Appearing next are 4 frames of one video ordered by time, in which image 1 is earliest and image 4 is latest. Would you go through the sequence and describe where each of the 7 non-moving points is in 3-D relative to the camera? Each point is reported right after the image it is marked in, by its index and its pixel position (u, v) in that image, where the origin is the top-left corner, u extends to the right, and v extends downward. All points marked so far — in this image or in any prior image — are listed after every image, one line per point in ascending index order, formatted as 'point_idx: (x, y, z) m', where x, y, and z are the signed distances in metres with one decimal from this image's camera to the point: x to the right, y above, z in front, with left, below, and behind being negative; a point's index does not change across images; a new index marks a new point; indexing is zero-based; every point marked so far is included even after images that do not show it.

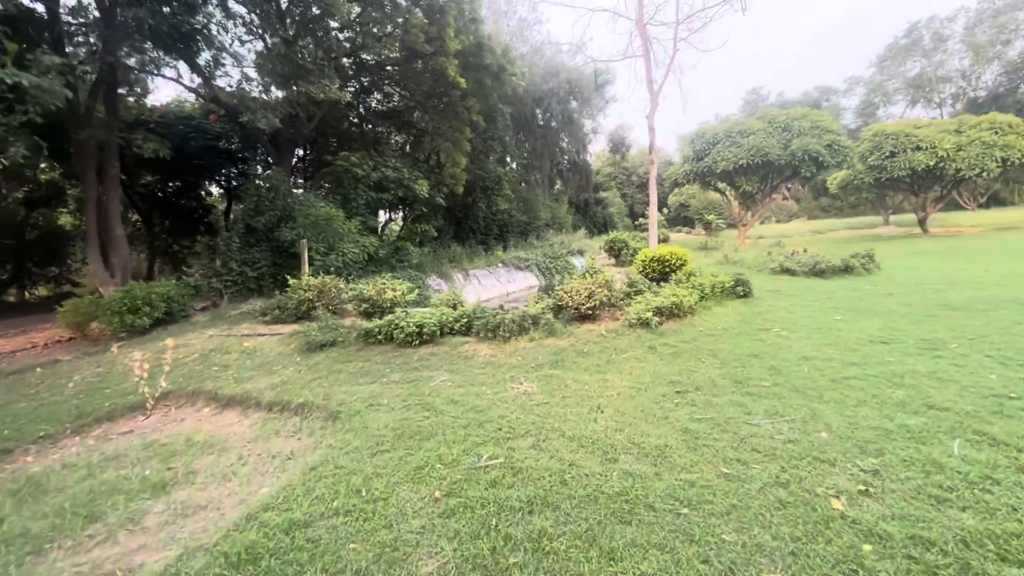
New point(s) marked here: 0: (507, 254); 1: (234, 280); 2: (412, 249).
0: (-0.2, +1.0, +15.5) m
1: (-5.4, +0.1, +9.3) m
2: (-2.6, +1.0, +12.3) m
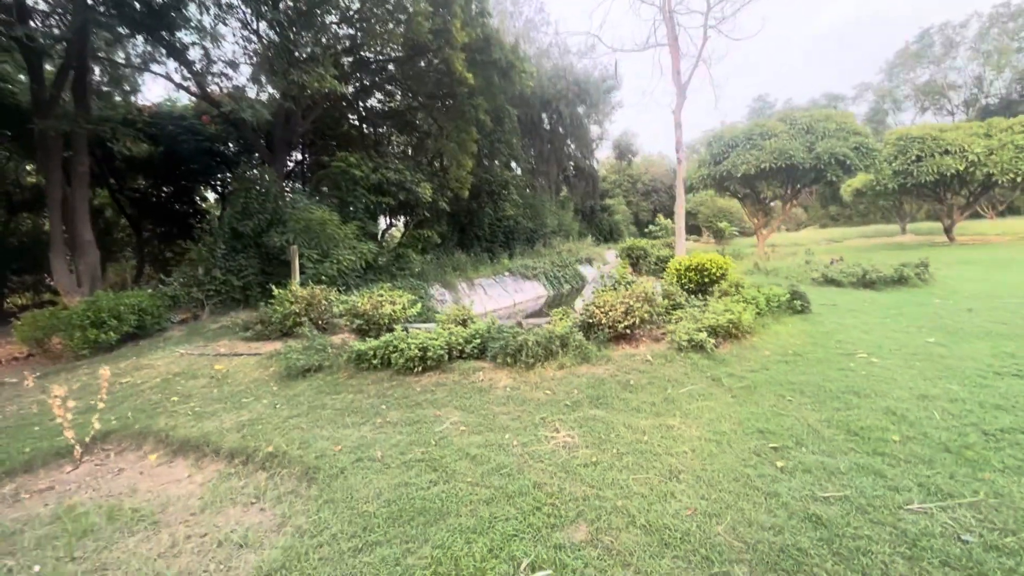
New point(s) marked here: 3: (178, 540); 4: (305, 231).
0: (+0.1, +0.7, +14.6) m
1: (-5.2, 0.0, +8.5) m
2: (-2.3, +0.8, +11.4) m
3: (-1.6, -1.2, +2.3) m
4: (-3.7, +1.0, +8.7) m
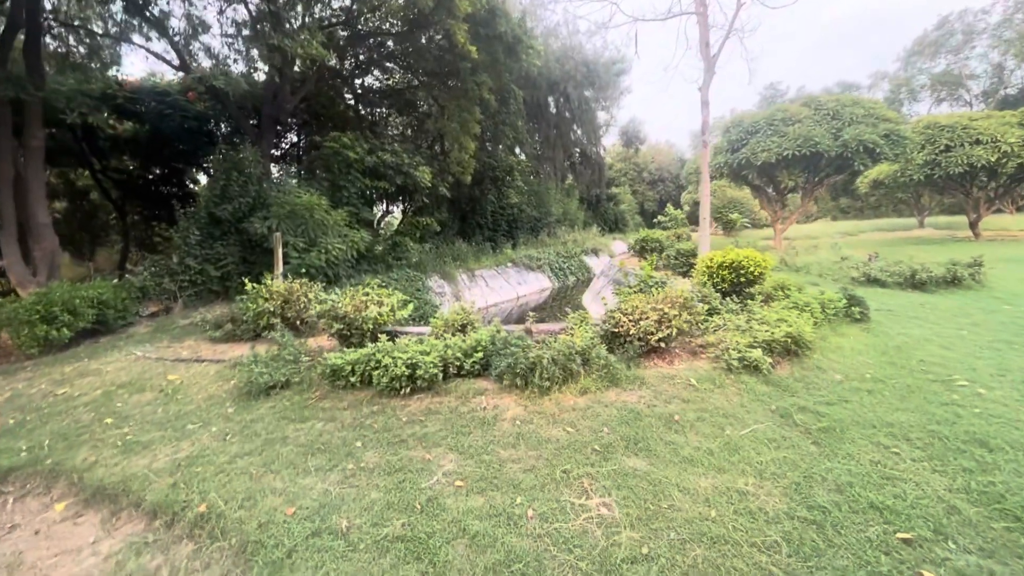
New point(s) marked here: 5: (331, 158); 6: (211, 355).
0: (+0.2, +1.0, +13.8) m
1: (-5.1, +0.1, +7.7) m
2: (-2.2, +0.9, +10.6) m
3: (-1.5, -1.2, +1.5) m
4: (-3.6, +1.2, +7.9) m
5: (-3.8, +2.7, +9.9) m
6: (-3.0, -0.7, +4.8) m
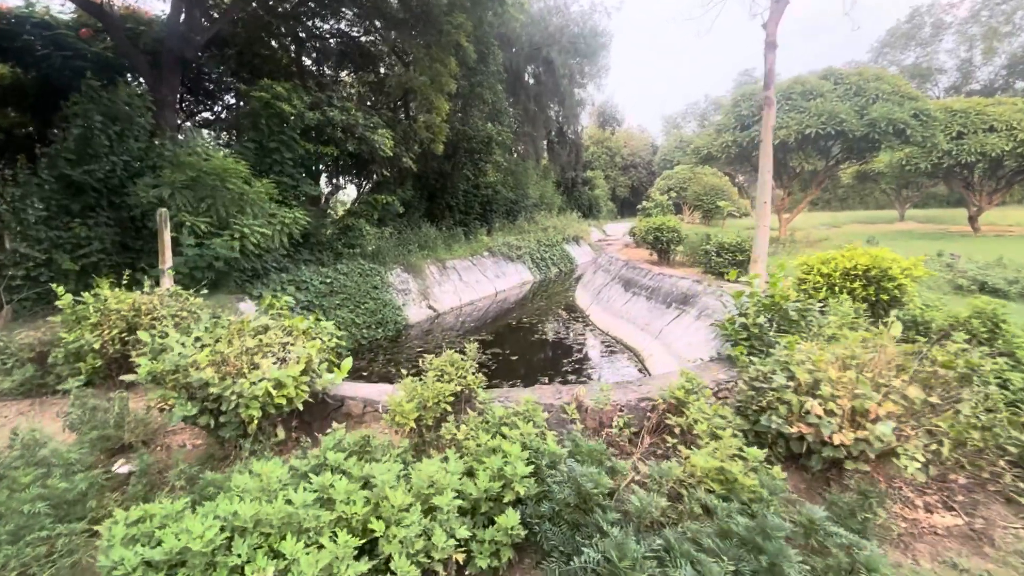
0: (-0.4, +1.1, +11.7) m
1: (-5.2, +0.1, +5.2) m
2: (-2.5, +1.0, +8.3) m
3: (-1.2, -1.5, -0.6) m
4: (-3.7, +1.2, +5.4) m
5: (-4.0, +2.8, +7.4) m
6: (-2.9, -0.8, +2.5) m
